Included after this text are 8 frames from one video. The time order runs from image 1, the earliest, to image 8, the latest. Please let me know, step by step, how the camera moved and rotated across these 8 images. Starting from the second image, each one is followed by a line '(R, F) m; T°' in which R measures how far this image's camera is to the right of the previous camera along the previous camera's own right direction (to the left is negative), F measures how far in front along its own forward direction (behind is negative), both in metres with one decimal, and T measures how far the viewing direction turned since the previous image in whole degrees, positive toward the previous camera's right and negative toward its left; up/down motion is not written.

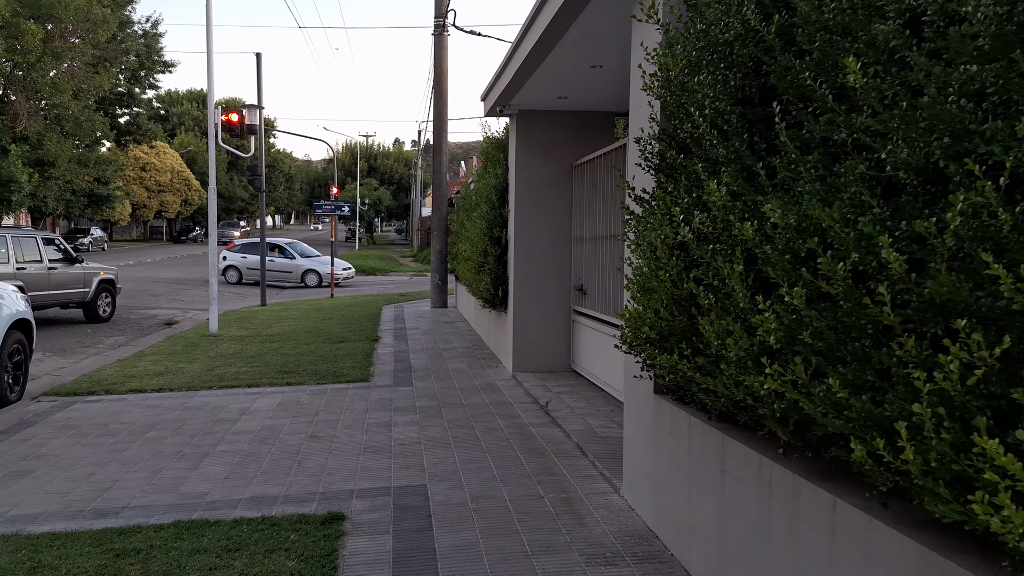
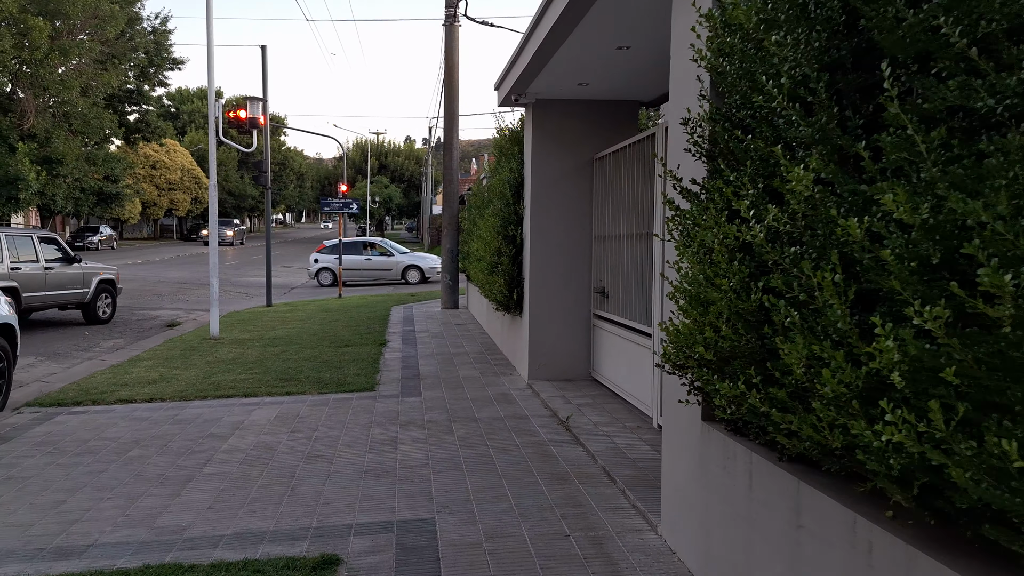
(-0.1, +0.7) m; -1°
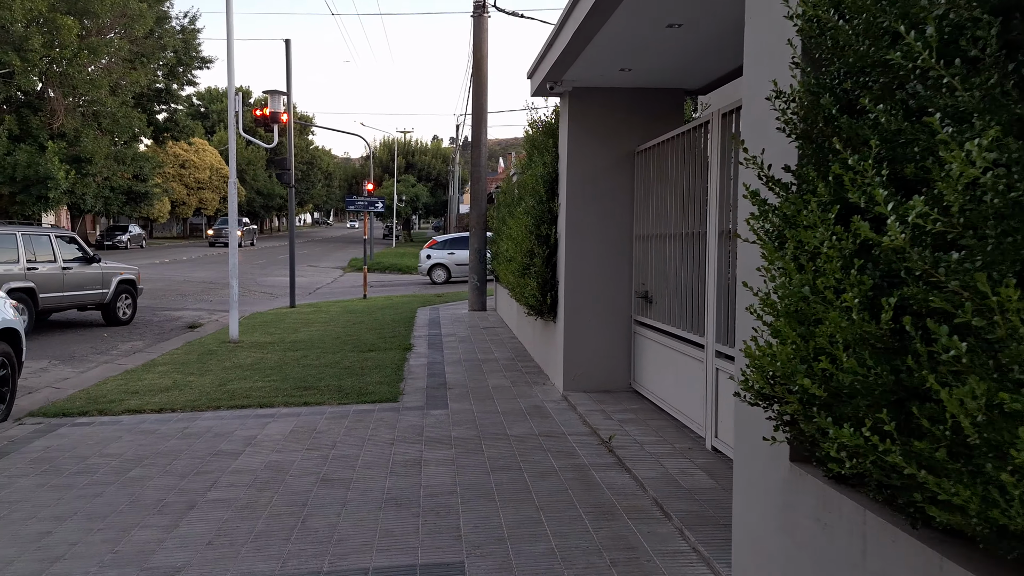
(-0.1, +0.6) m; -2°
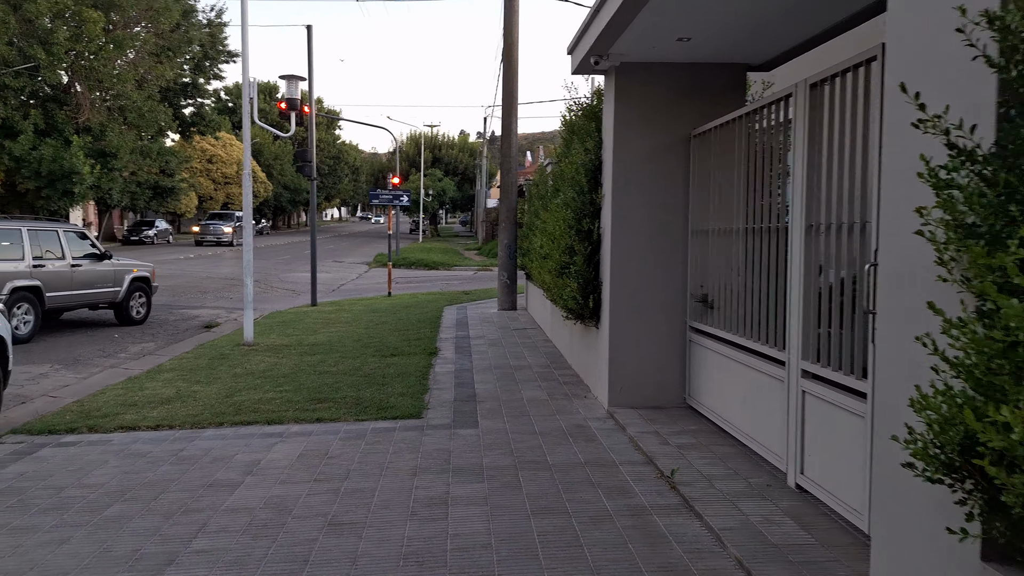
(-0.1, +0.9) m; -2°
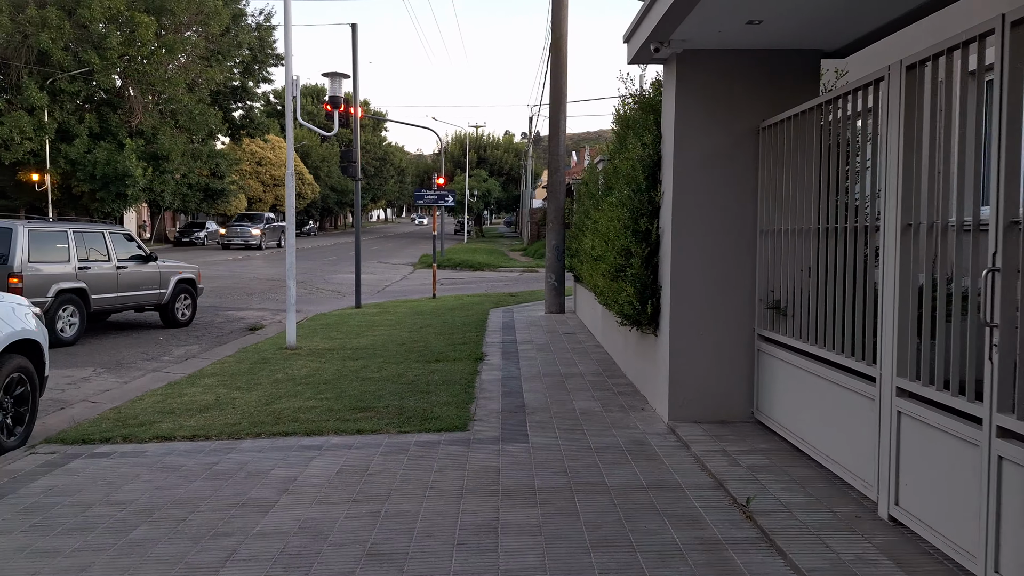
(-0.1, +0.5) m; -3°
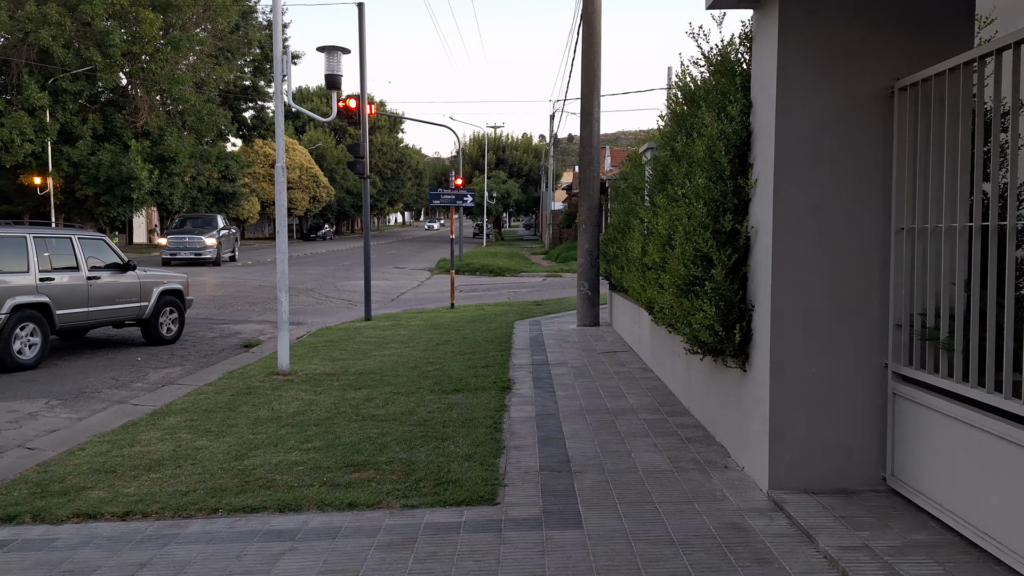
(-0.2, +1.7) m; -1°
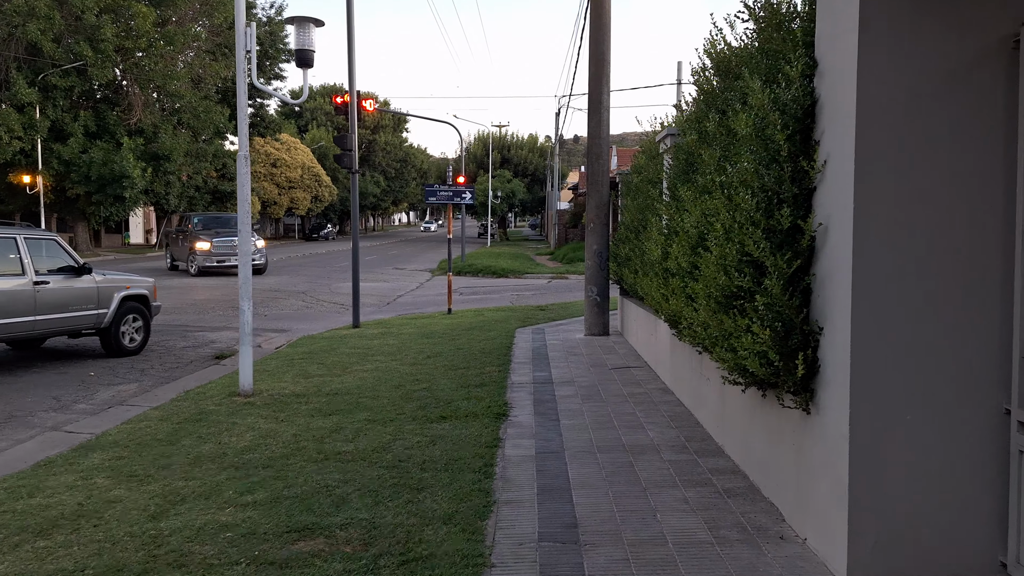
(+0.1, +1.3) m; 0°
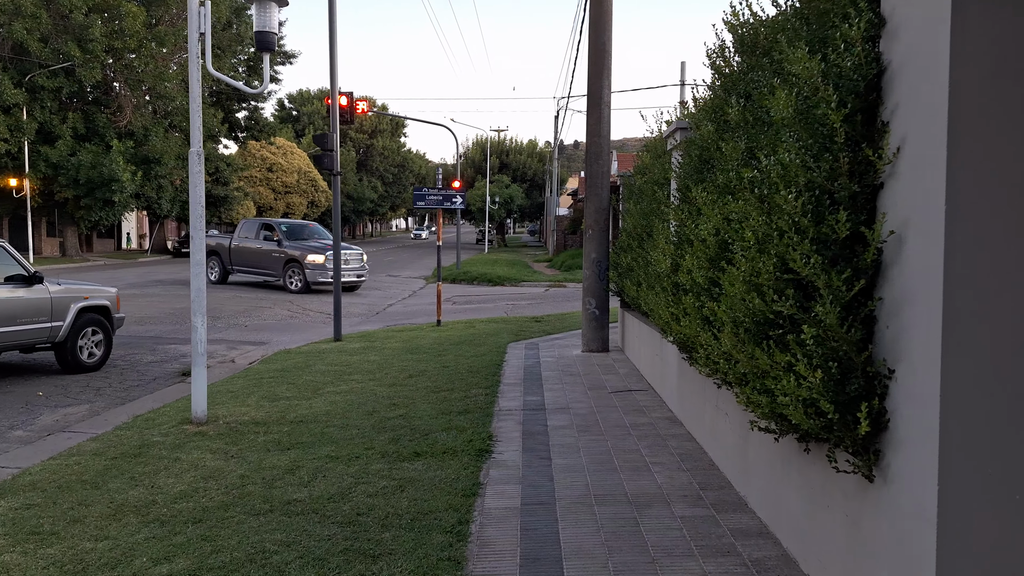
(+0.1, +0.9) m; 0°
